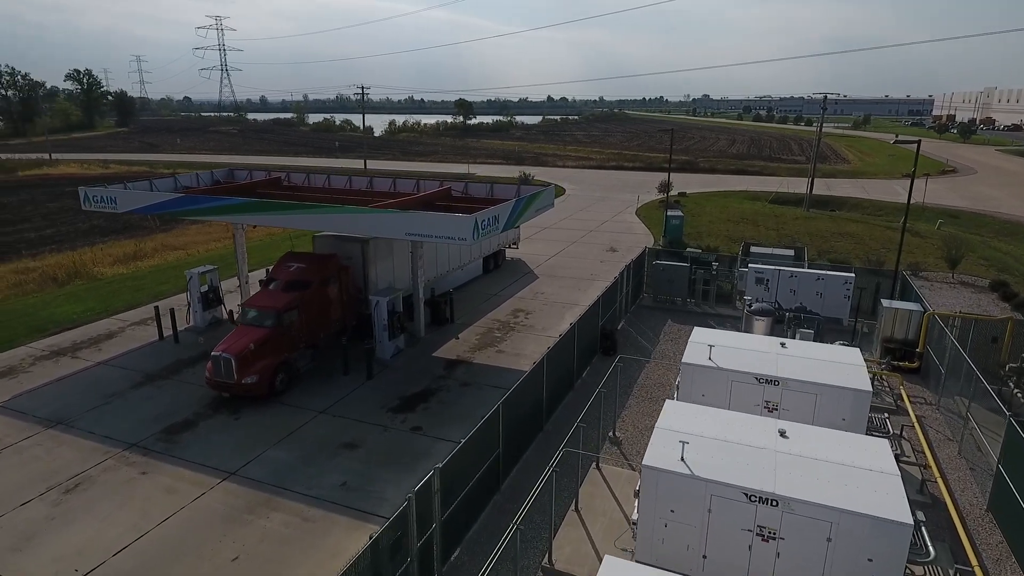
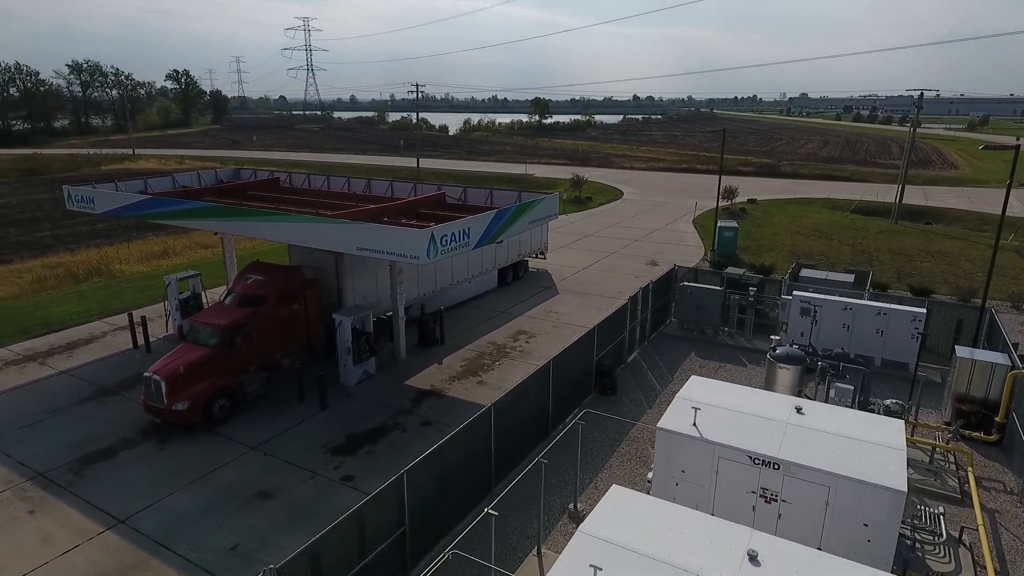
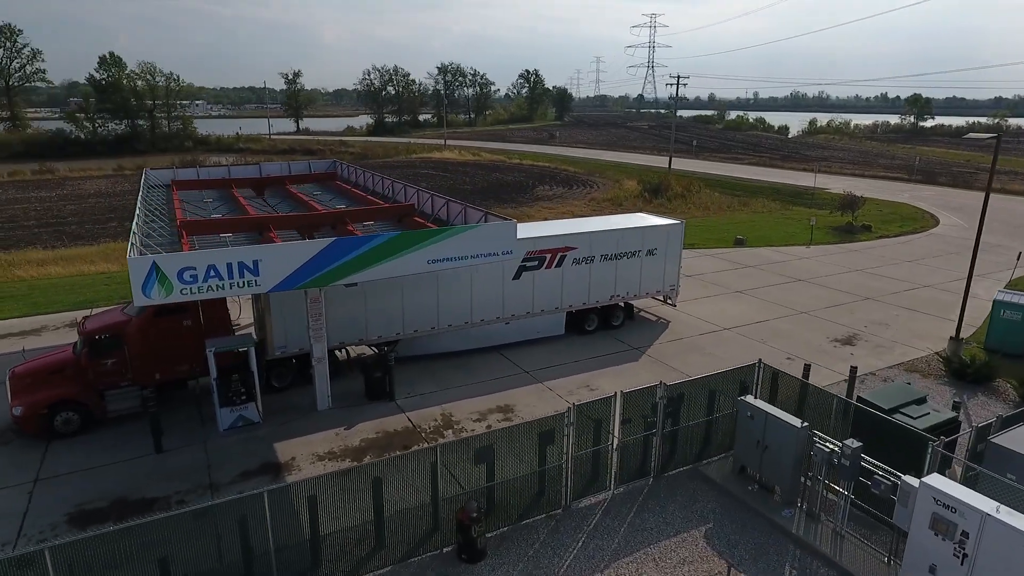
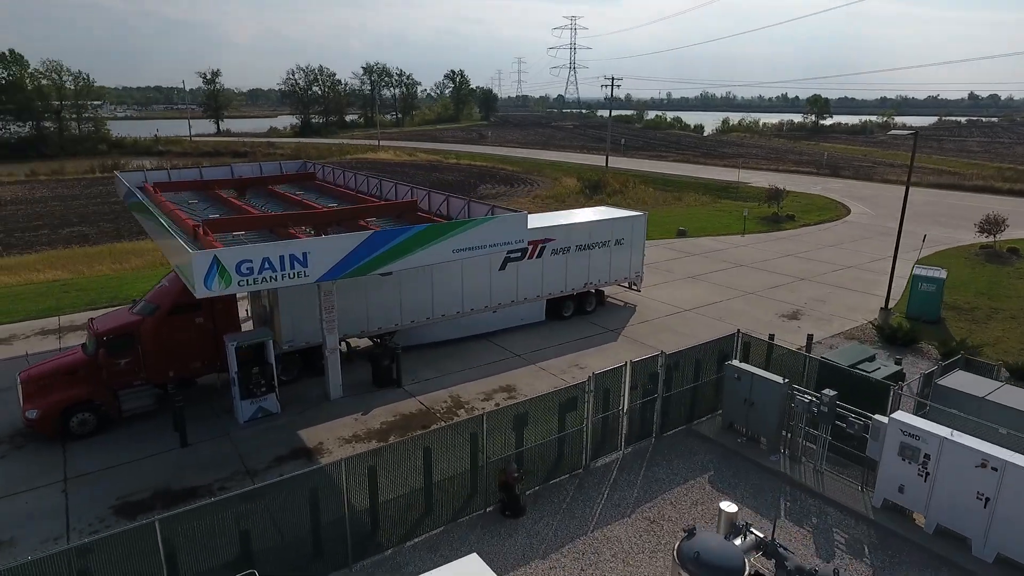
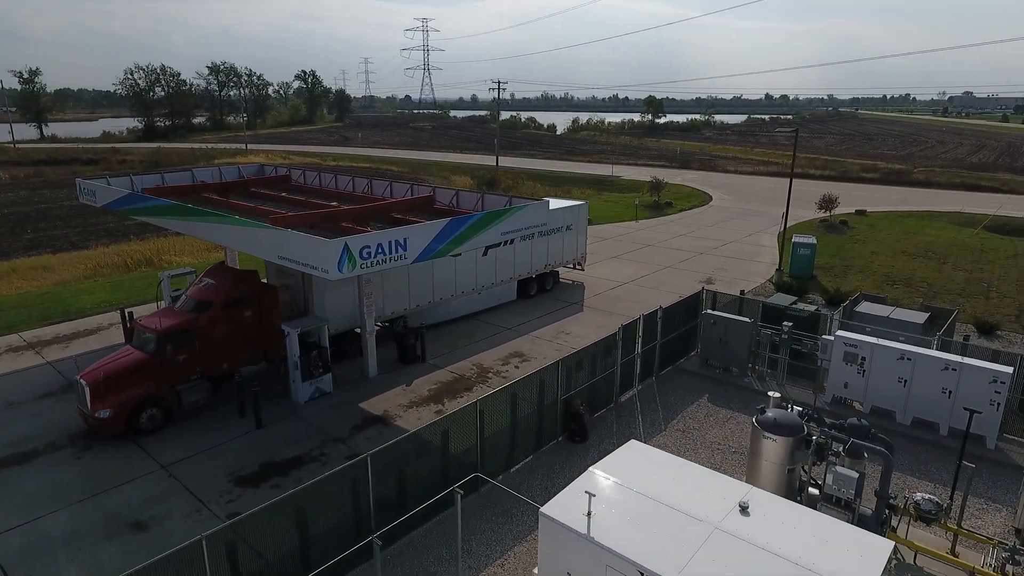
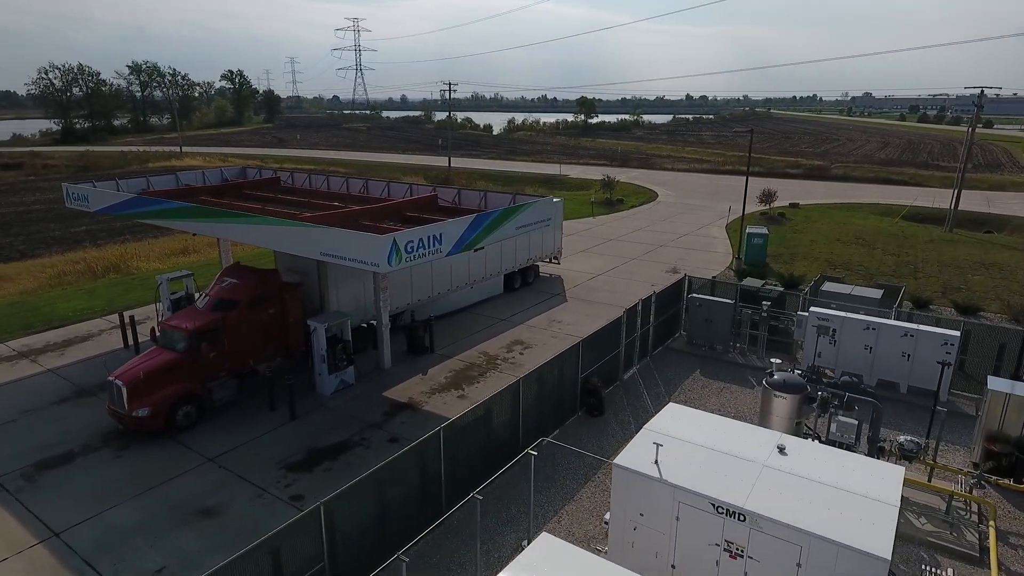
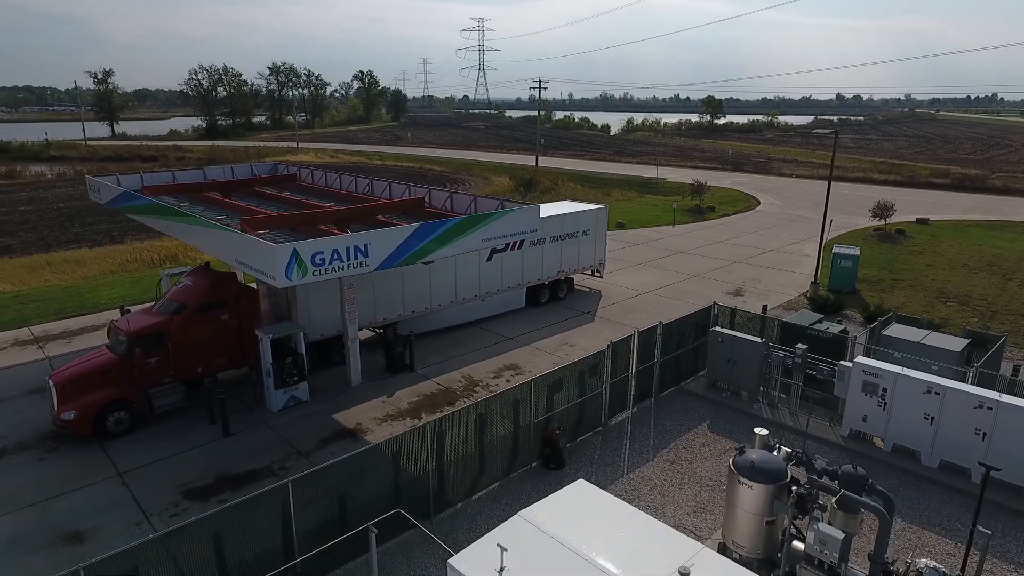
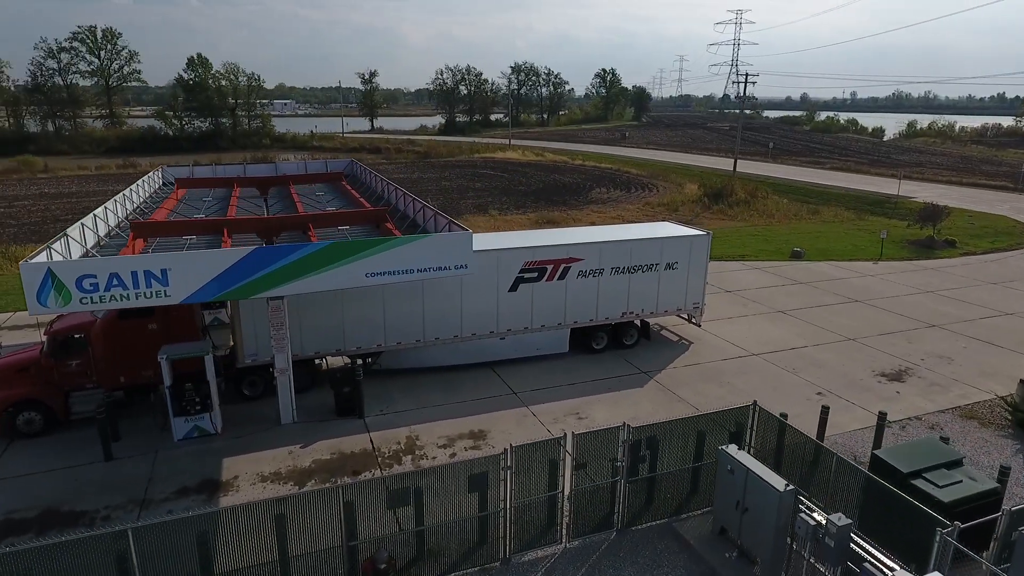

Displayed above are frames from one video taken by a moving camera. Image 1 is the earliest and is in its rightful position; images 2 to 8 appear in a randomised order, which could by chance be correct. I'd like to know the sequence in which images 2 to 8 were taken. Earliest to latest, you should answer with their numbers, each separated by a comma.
2, 6, 5, 7, 4, 3, 8
